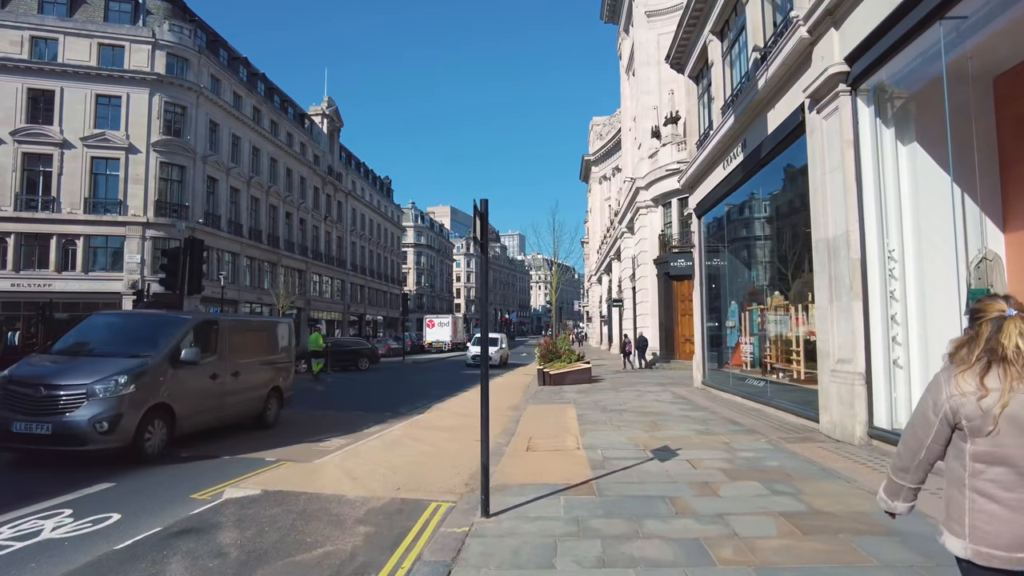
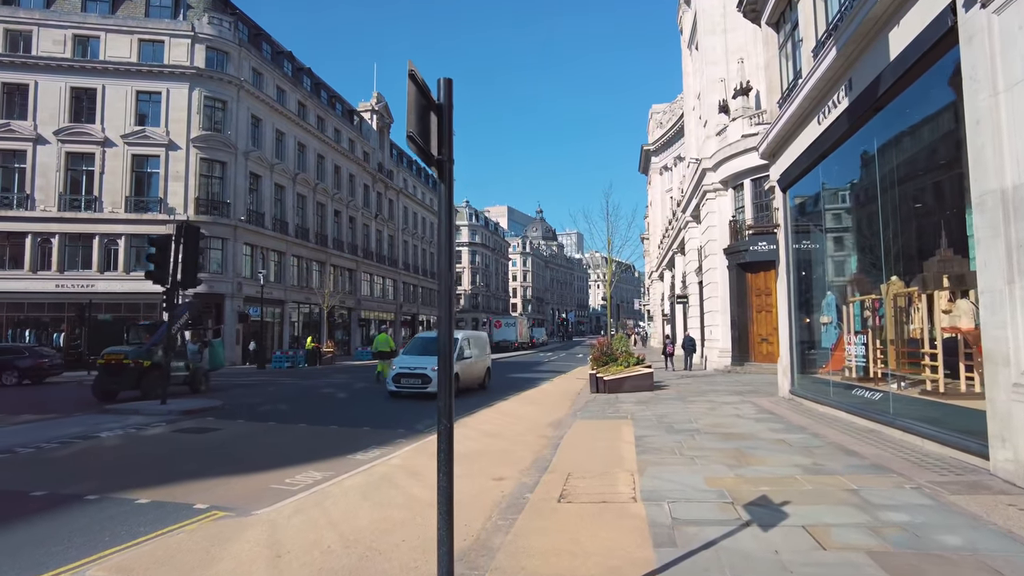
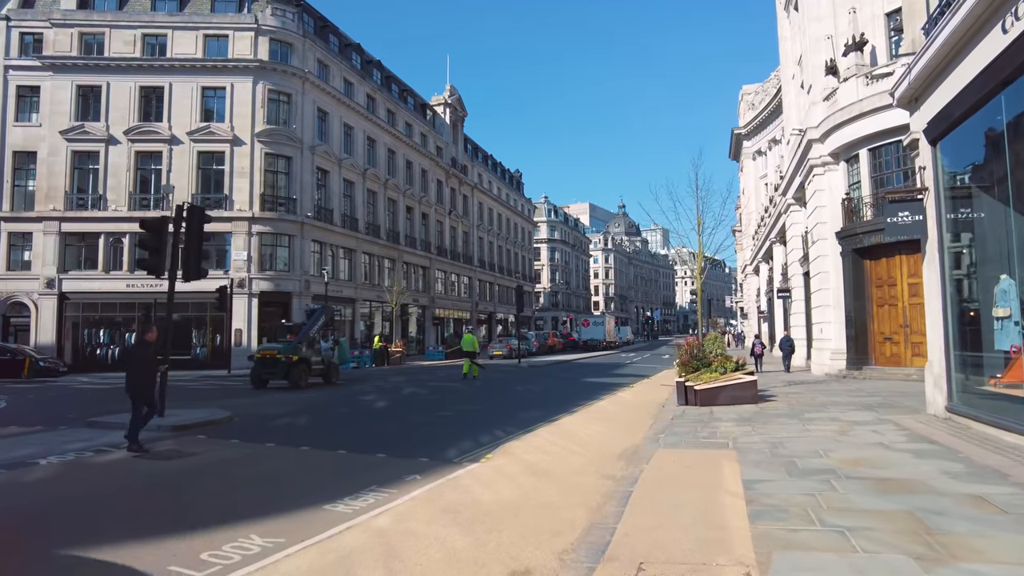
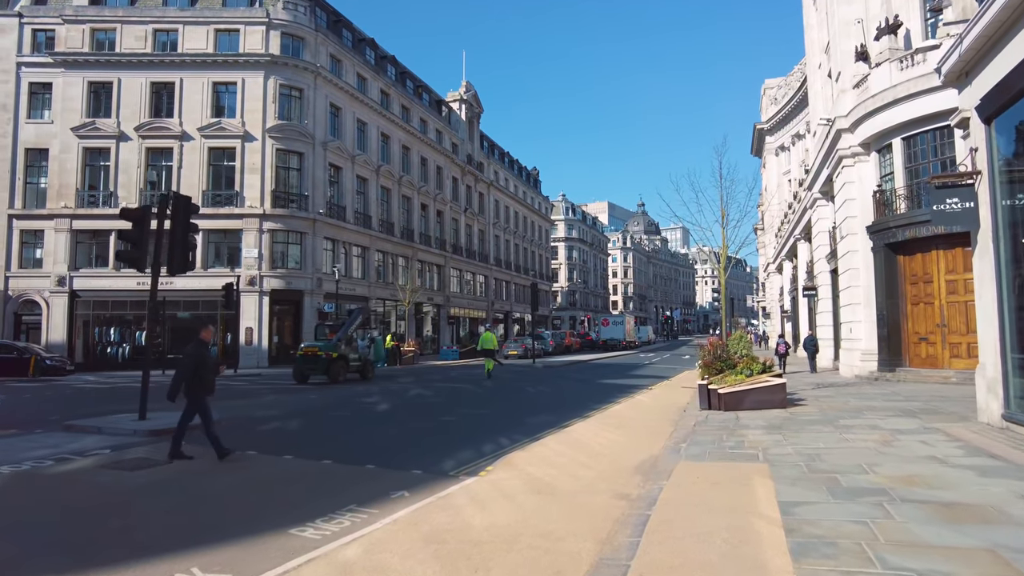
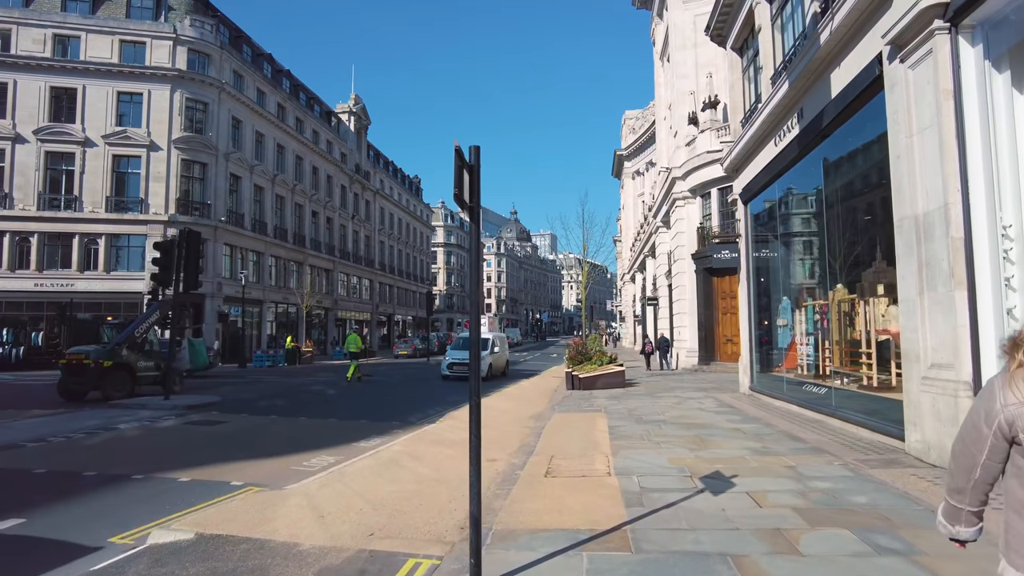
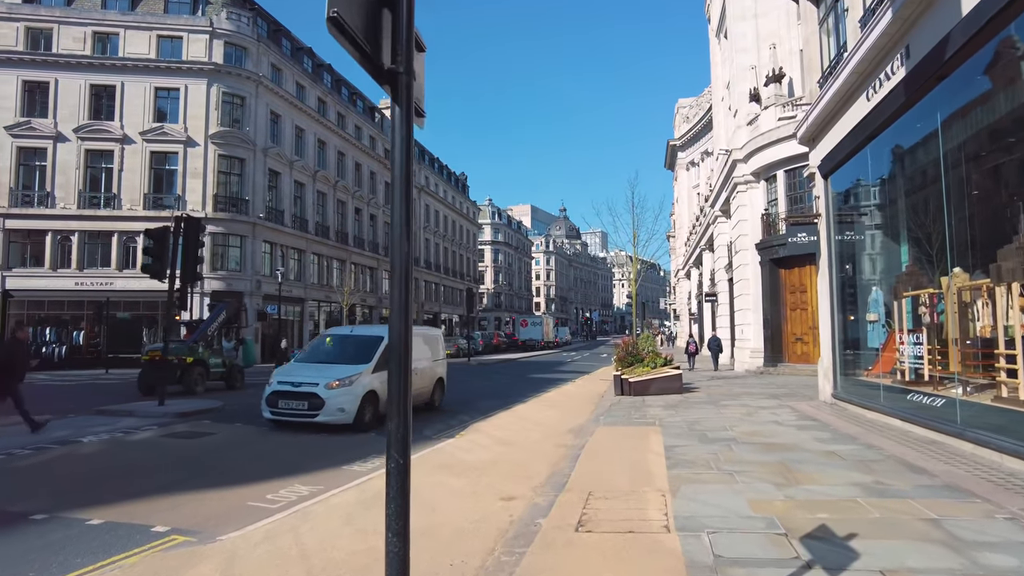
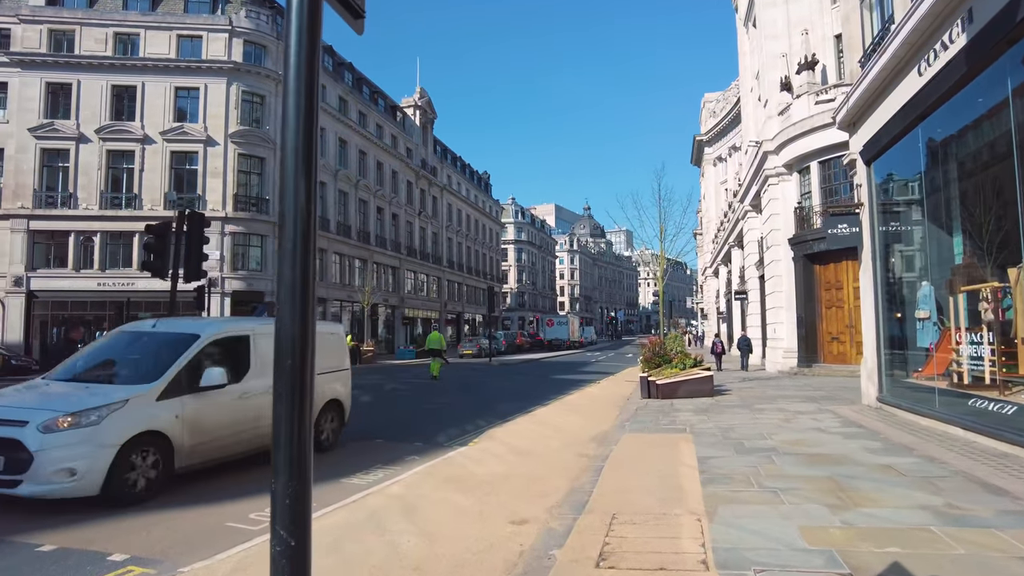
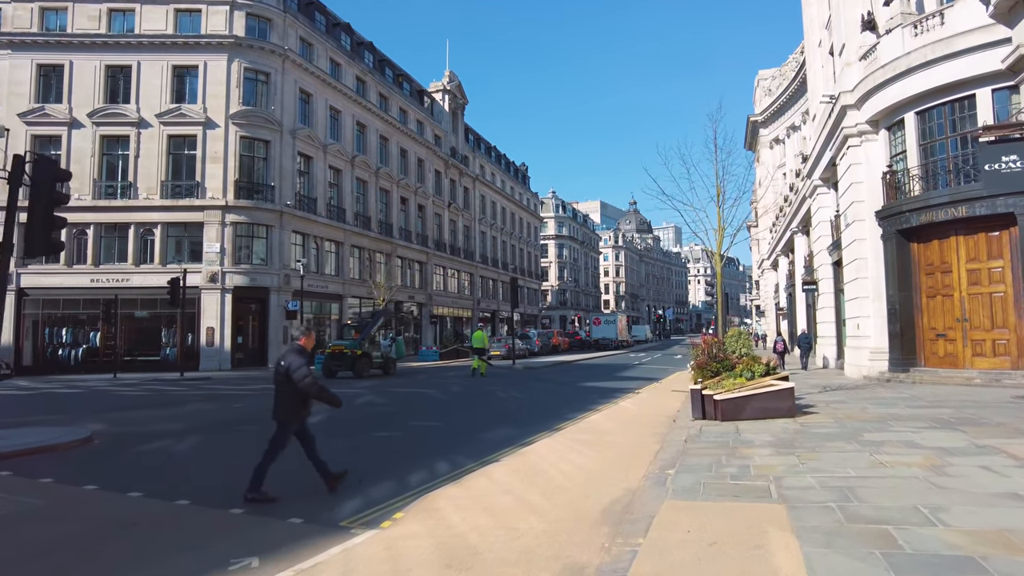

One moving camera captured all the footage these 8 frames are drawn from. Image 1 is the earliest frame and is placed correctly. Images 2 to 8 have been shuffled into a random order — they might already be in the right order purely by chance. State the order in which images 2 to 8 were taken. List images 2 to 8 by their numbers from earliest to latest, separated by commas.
5, 2, 6, 7, 3, 4, 8
